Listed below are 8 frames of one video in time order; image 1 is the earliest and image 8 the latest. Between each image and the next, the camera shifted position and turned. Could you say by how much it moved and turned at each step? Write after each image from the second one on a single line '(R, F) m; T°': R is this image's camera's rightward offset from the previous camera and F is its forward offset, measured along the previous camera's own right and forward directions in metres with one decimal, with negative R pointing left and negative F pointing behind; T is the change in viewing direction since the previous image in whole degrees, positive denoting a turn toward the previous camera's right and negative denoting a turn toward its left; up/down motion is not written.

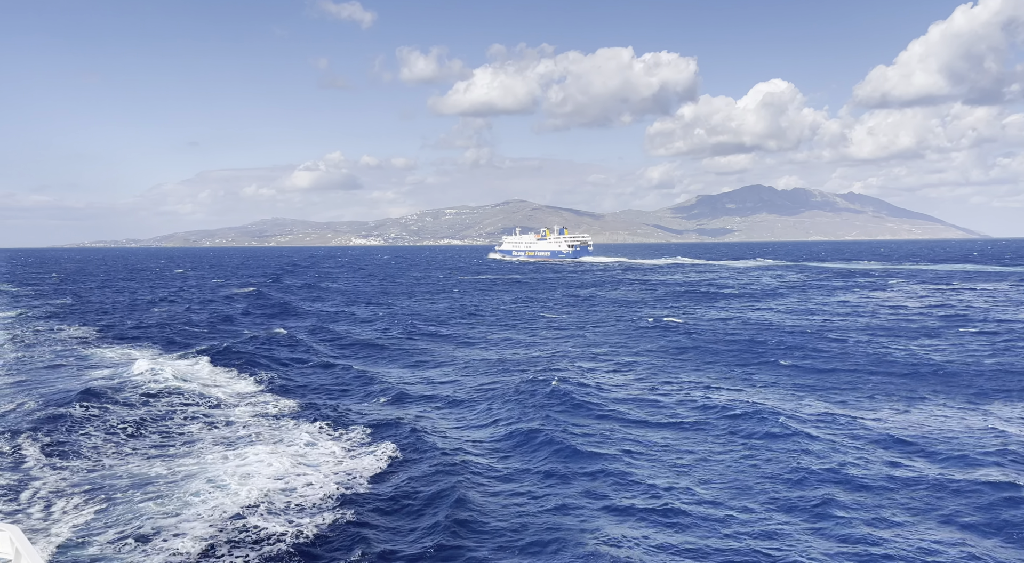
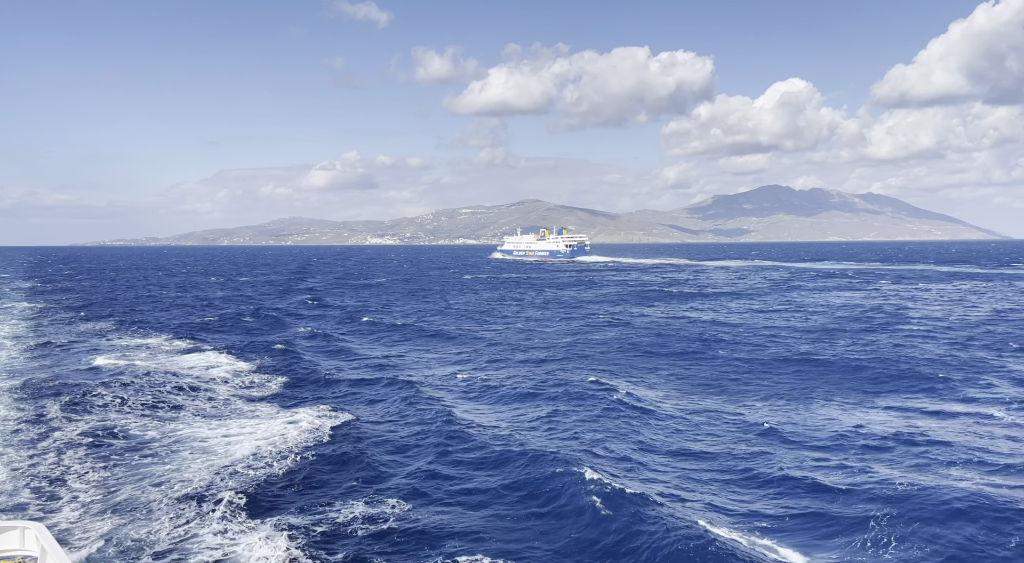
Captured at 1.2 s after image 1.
(+0.7, +7.0) m; -1°
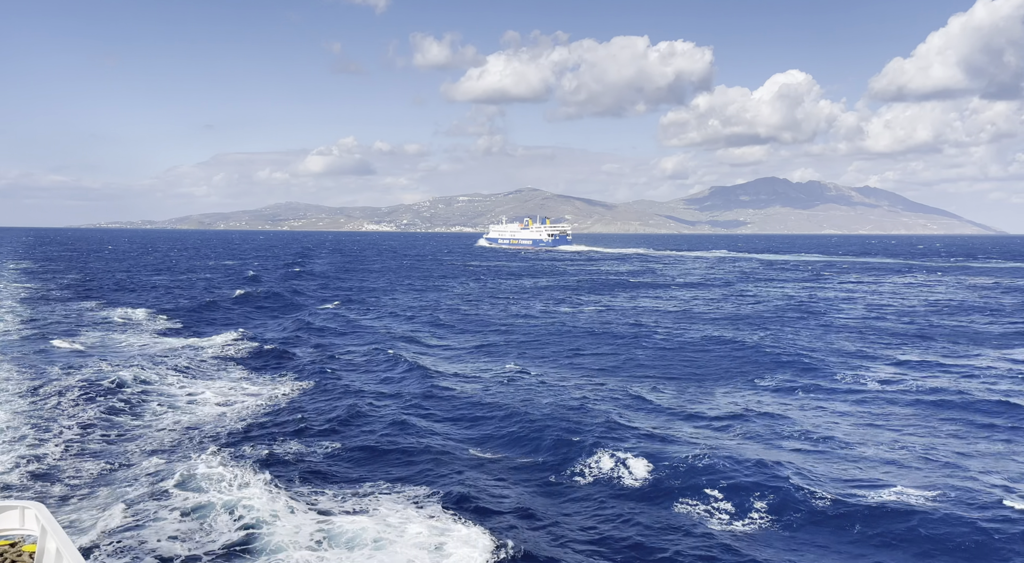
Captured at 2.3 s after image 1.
(+1.8, -3.1) m; 0°
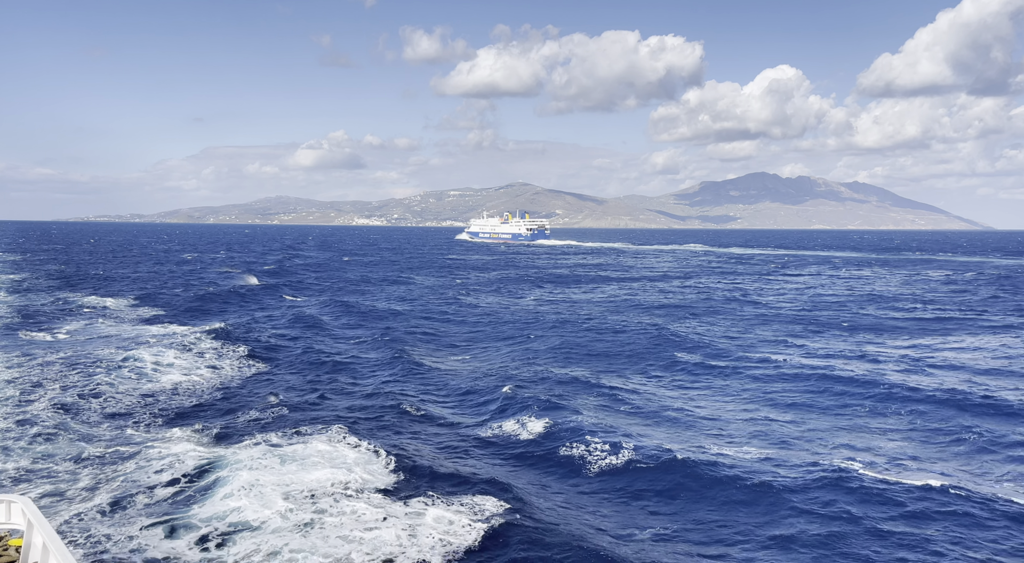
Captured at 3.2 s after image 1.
(+1.5, -0.4) m; +1°
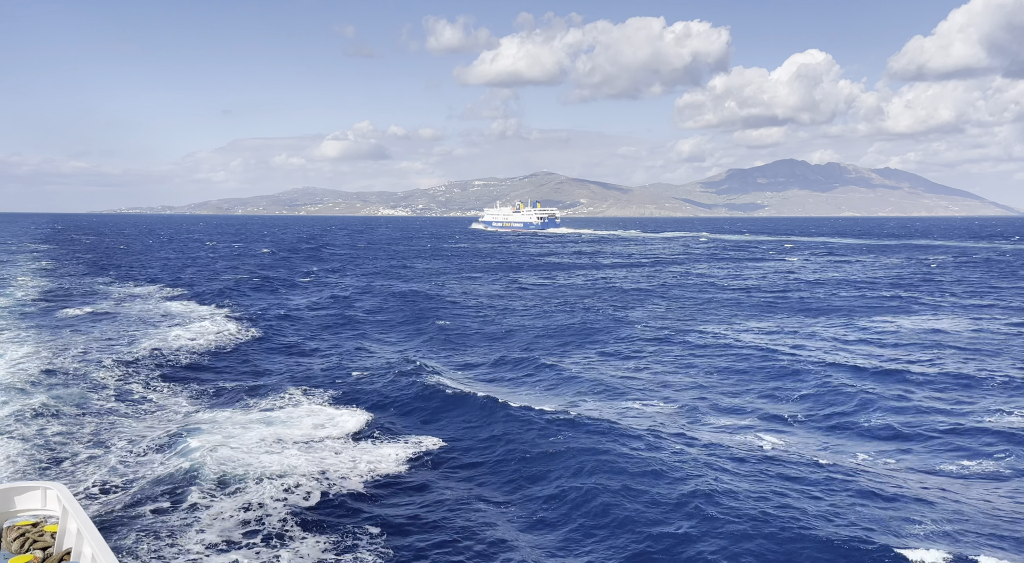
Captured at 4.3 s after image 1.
(+1.8, -2.0) m; -2°
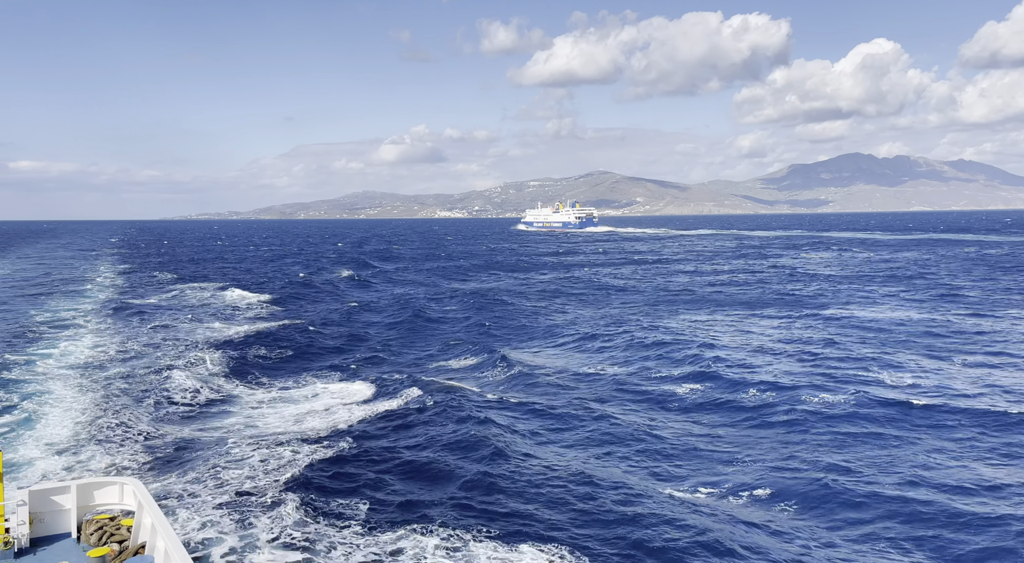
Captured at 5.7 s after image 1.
(+2.3, -2.9) m; -4°
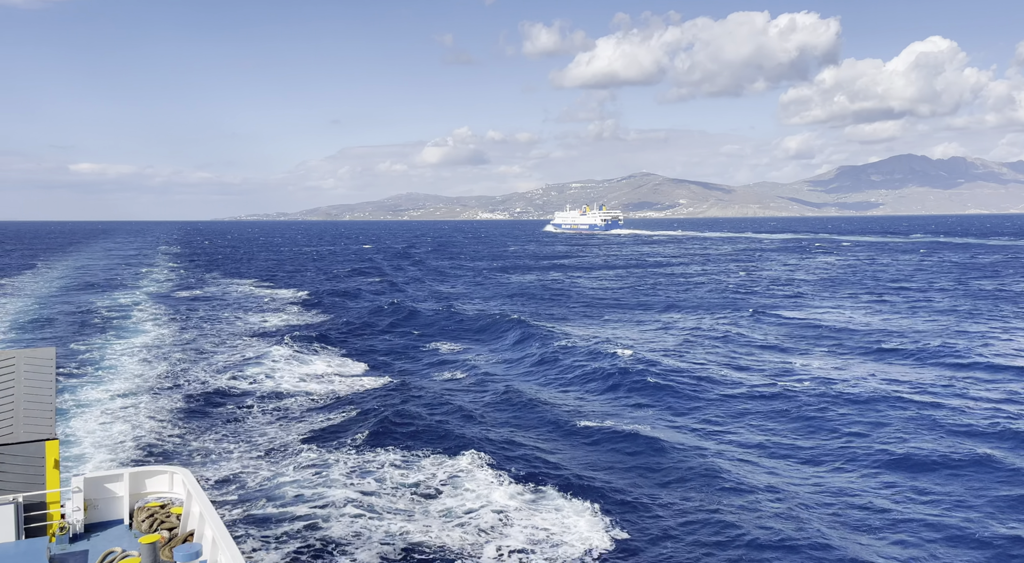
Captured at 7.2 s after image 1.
(+1.9, -3.9) m; -3°
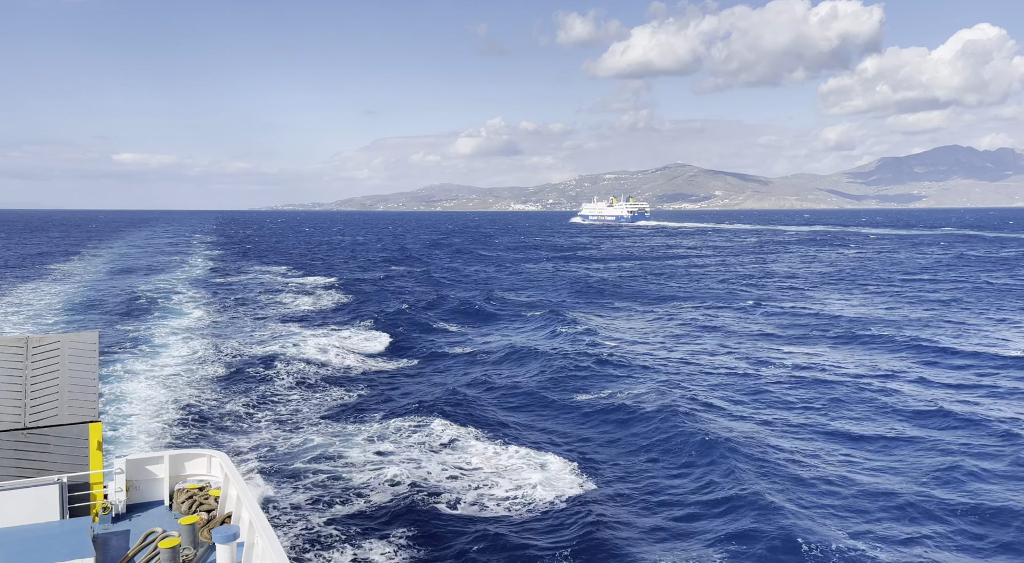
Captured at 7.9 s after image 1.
(+0.7, -1.7) m; -2°
